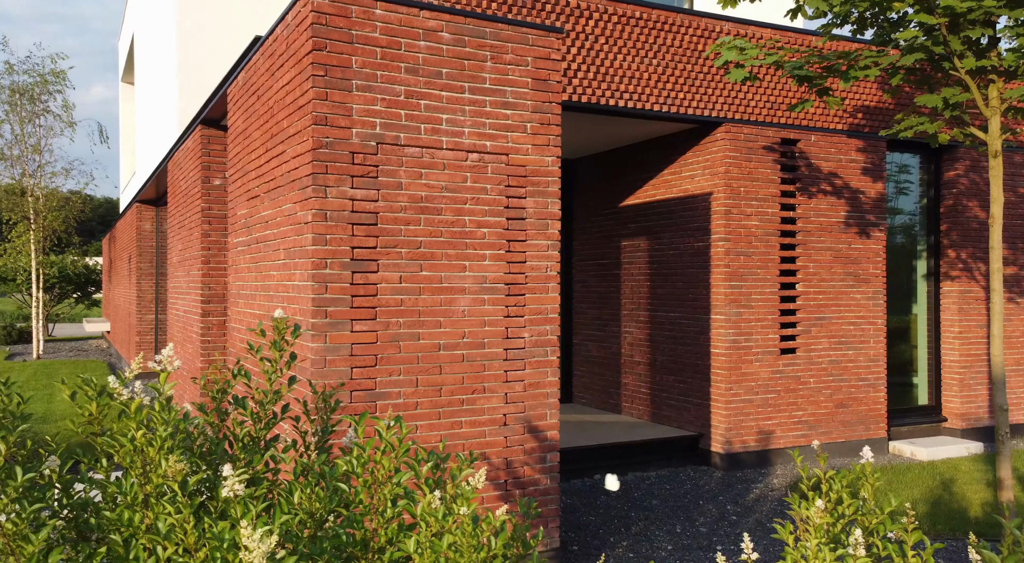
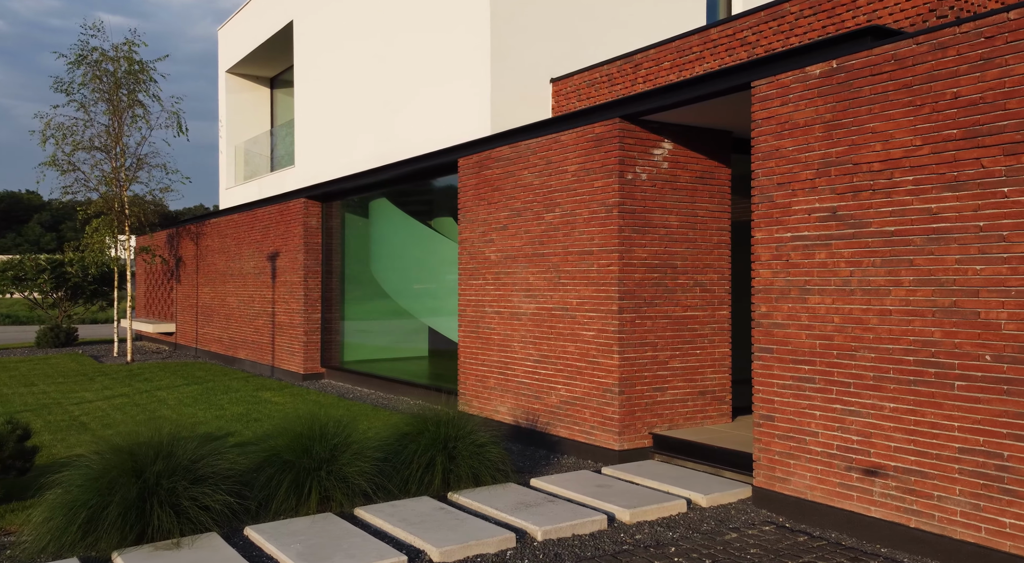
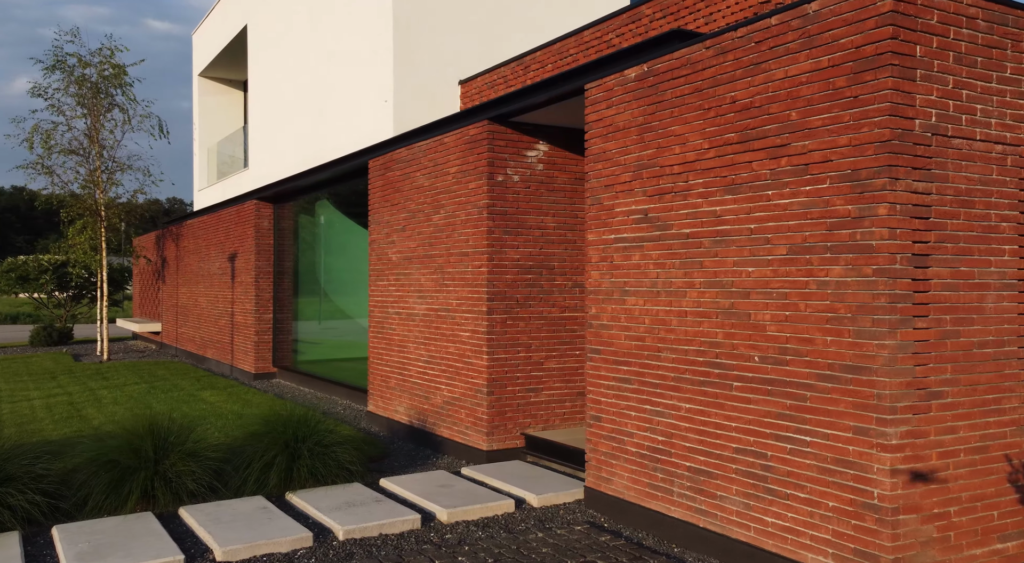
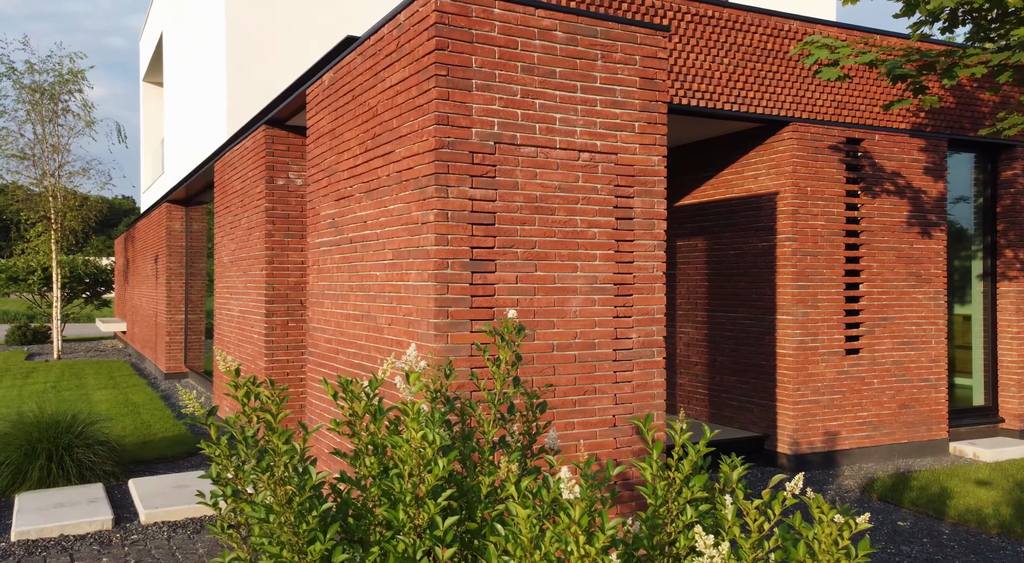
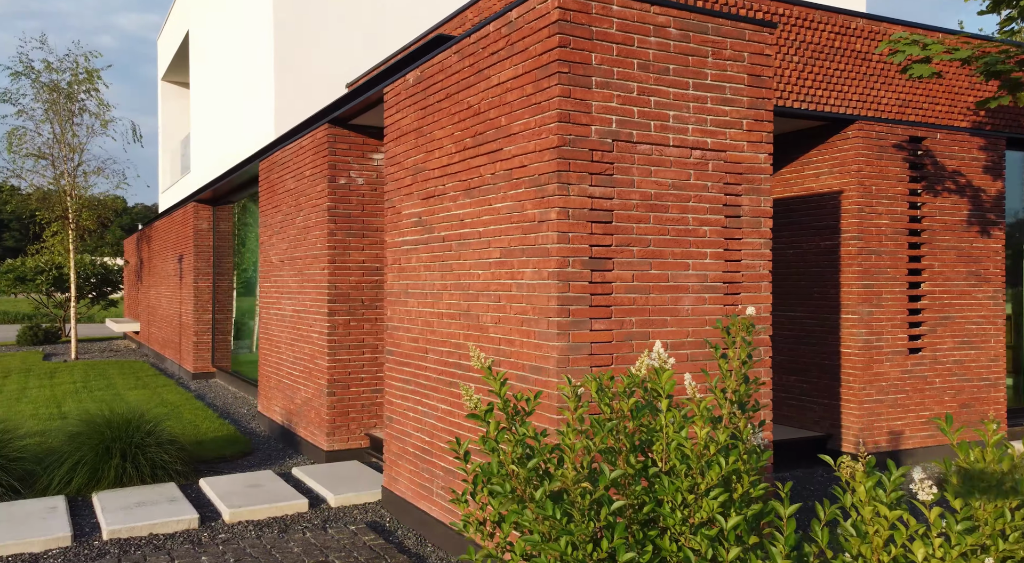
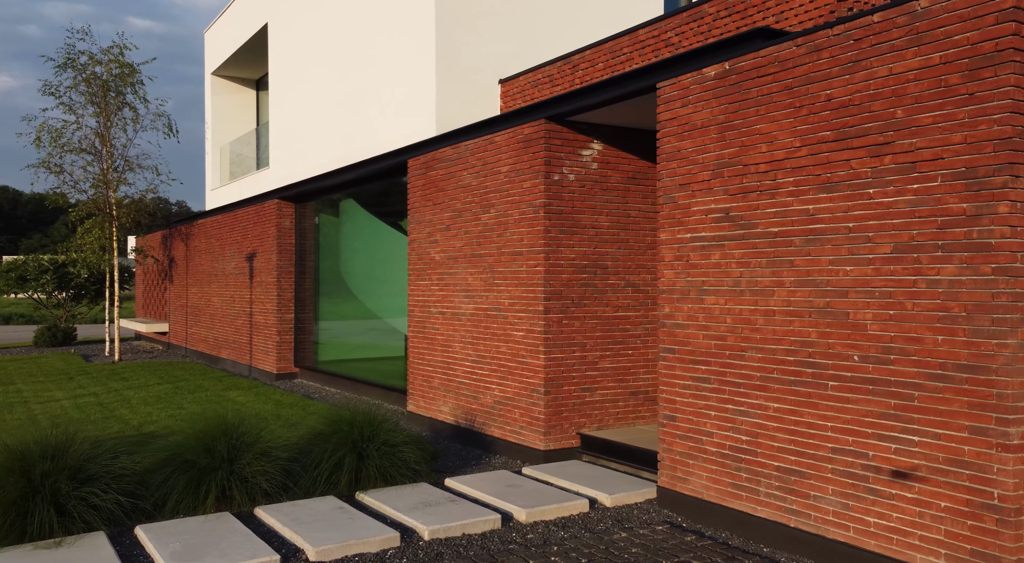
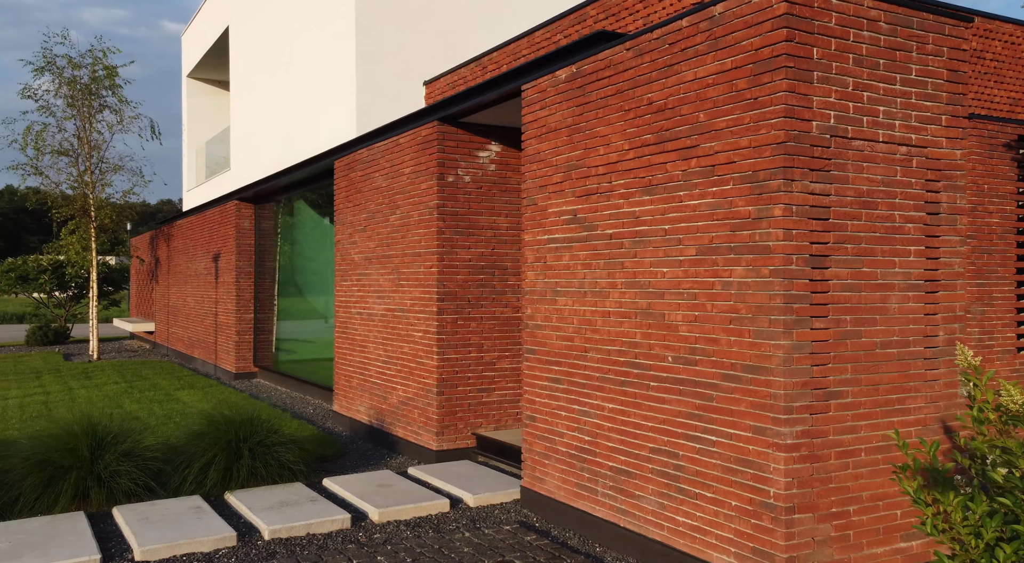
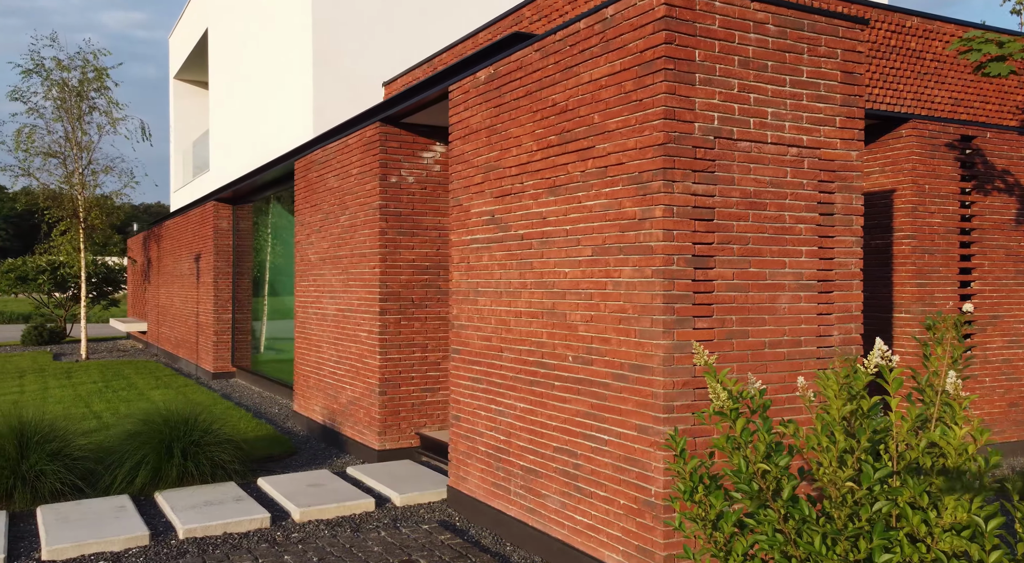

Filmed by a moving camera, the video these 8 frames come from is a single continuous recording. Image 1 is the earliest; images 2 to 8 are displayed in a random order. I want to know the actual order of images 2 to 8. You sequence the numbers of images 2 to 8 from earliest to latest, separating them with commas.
4, 5, 8, 7, 3, 6, 2
